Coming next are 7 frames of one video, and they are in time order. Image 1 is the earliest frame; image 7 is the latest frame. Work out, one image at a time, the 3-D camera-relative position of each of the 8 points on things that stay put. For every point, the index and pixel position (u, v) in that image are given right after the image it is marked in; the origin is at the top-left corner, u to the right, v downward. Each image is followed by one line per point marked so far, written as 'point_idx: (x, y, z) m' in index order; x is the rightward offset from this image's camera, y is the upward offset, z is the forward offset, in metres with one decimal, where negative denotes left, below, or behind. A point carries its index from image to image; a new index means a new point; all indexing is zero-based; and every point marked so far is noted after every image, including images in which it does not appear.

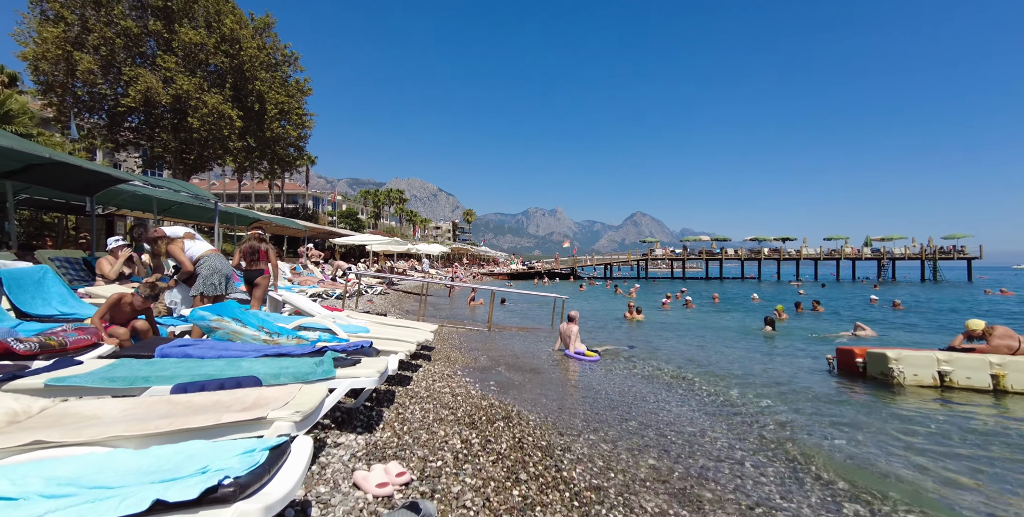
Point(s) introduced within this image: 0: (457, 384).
0: (-0.7, -1.7, +6.2) m
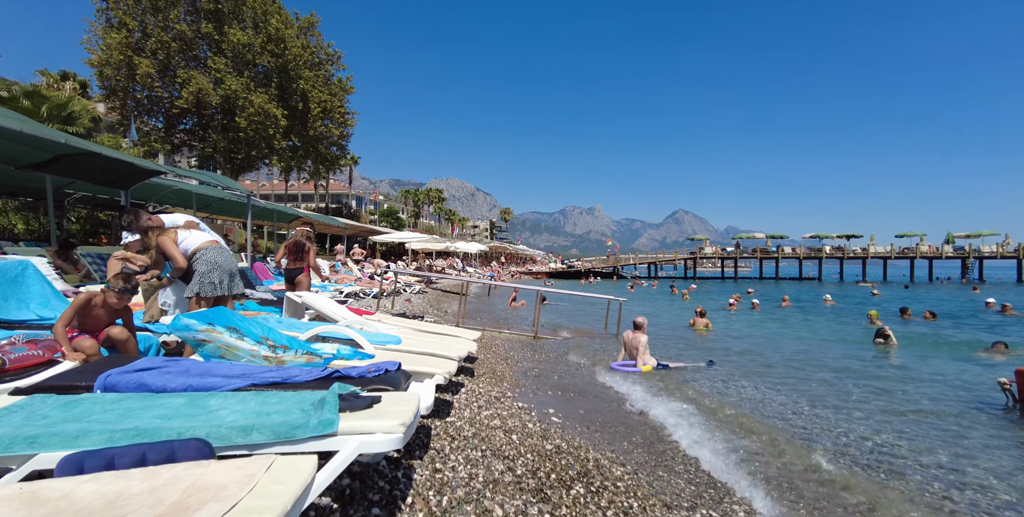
0: (0.0, -1.6, +5.0) m
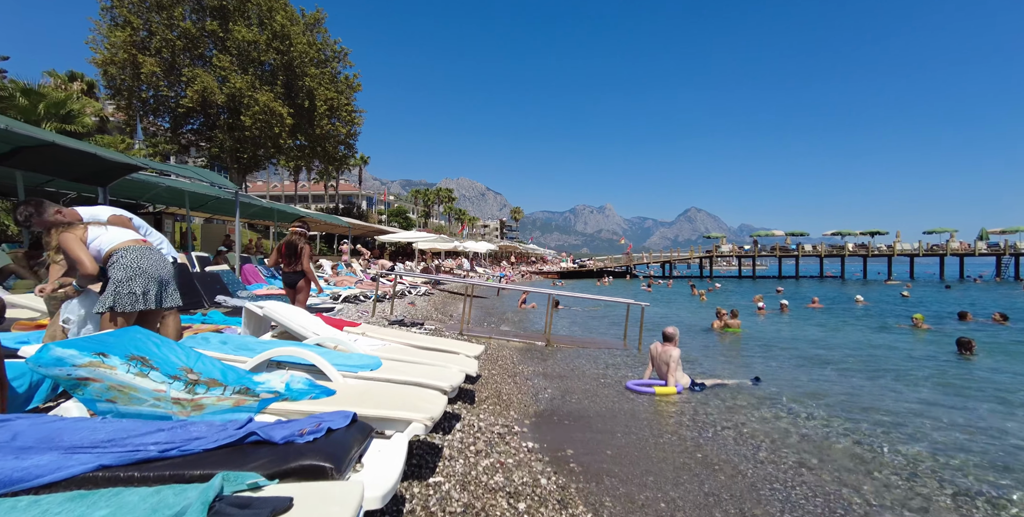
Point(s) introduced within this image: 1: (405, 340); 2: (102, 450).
0: (0.0, -1.6, +3.8) m
1: (-1.4, -1.1, +6.1) m
2: (-1.8, -0.8, +2.0) m
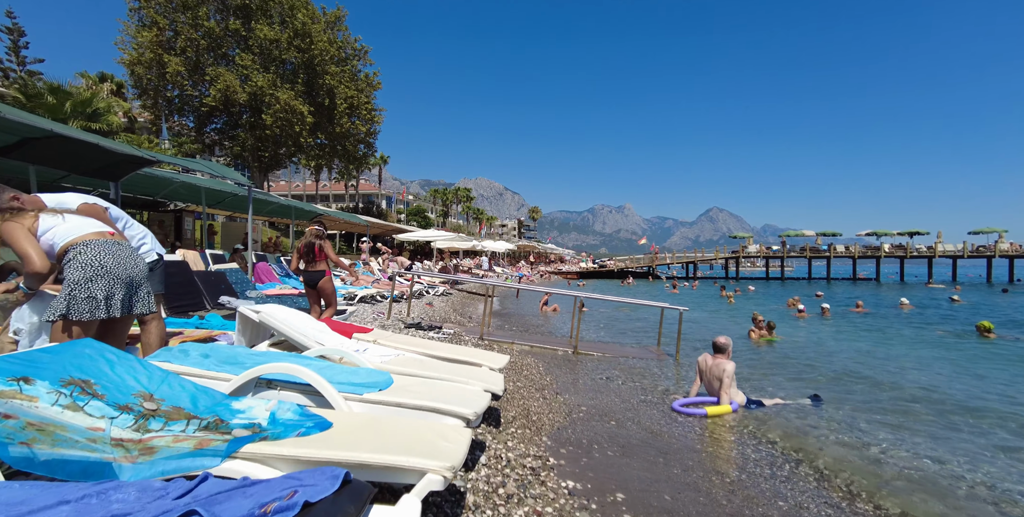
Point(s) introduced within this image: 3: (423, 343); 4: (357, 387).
0: (+0.3, -1.6, +3.1) m
1: (-1.1, -1.1, +5.4) m
2: (-1.6, -0.8, +1.3) m
3: (-1.2, -1.1, +6.0) m
4: (-1.2, -1.0, +3.5) m
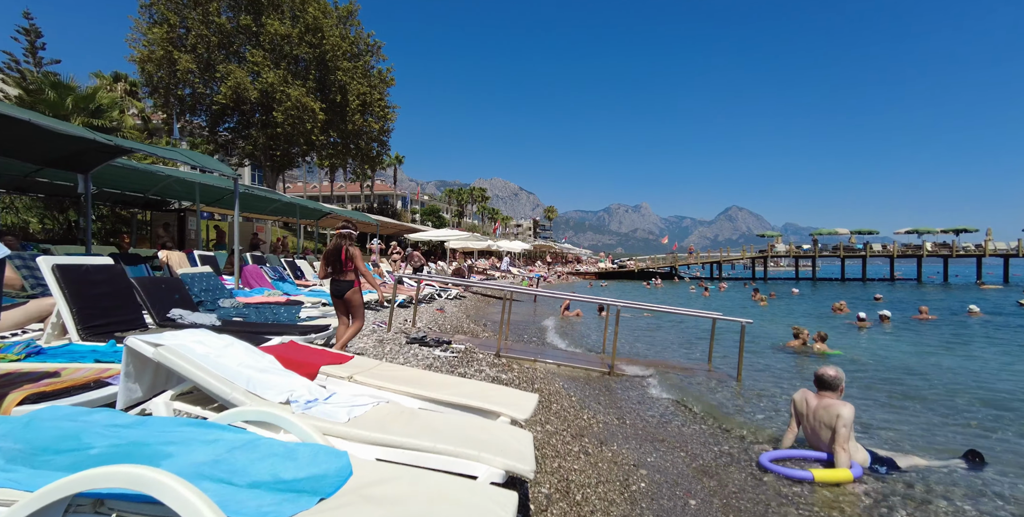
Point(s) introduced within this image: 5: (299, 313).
0: (+0.5, -1.7, +1.5) m
1: (-0.8, -1.1, +3.9) m
2: (-1.5, -0.8, -0.2) m
3: (-0.9, -1.1, +4.5) m
4: (-1.0, -1.0, +2.0) m
5: (-3.5, -0.9, +7.5) m
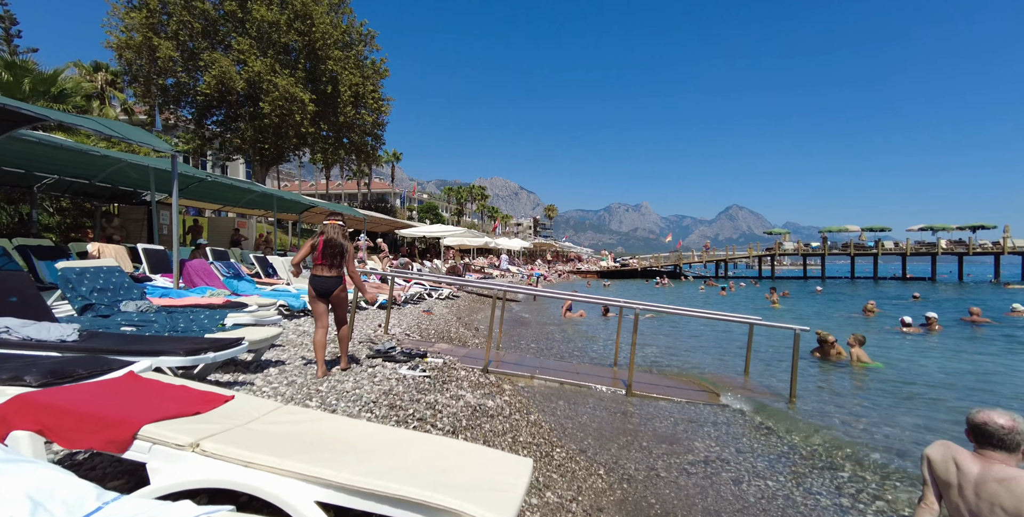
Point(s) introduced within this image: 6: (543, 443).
0: (+0.3, -1.6, -0.2) m
1: (-0.9, -1.0, +2.2) m
2: (-1.6, -0.7, -1.9) m
3: (-1.0, -1.0, +2.8) m
4: (-1.1, -0.9, +0.2) m
5: (-3.6, -0.7, +5.8) m
6: (+0.2, -1.6, +4.1) m
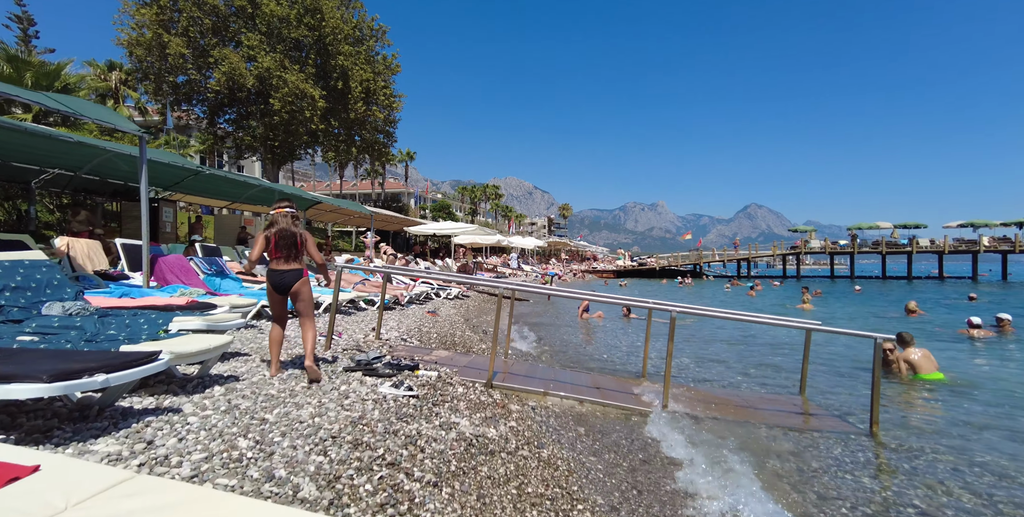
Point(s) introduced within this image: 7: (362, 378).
0: (+0.2, -1.5, -1.4) m
1: (-1.0, -0.9, +1.0) m
2: (-1.8, -0.6, -3.0) m
3: (-1.0, -0.9, +1.6) m
4: (-1.2, -0.8, -0.9) m
5: (-3.5, -0.7, +4.8) m
6: (+0.3, -1.5, +2.9) m
7: (-1.6, -1.3, +5.0) m
